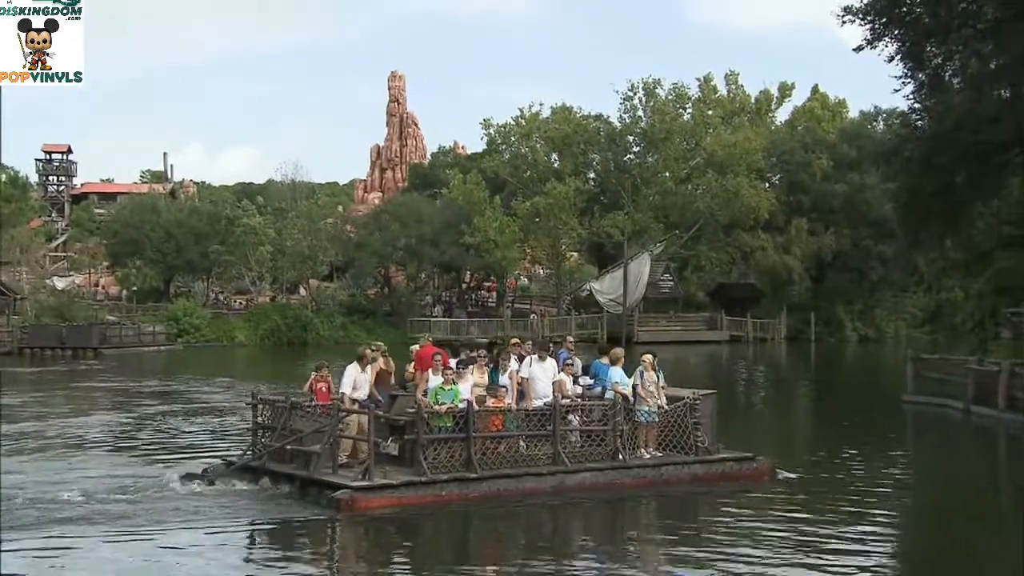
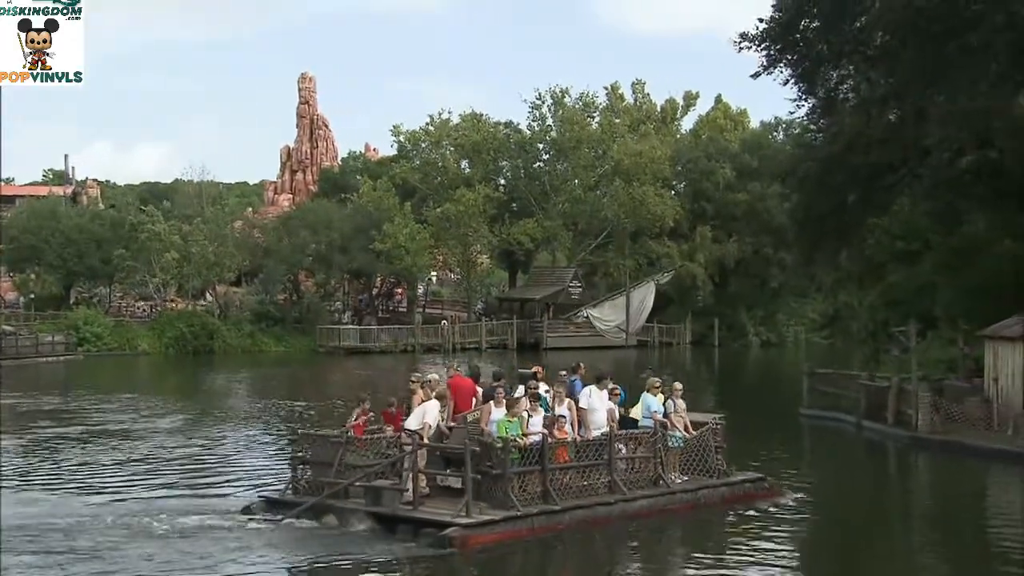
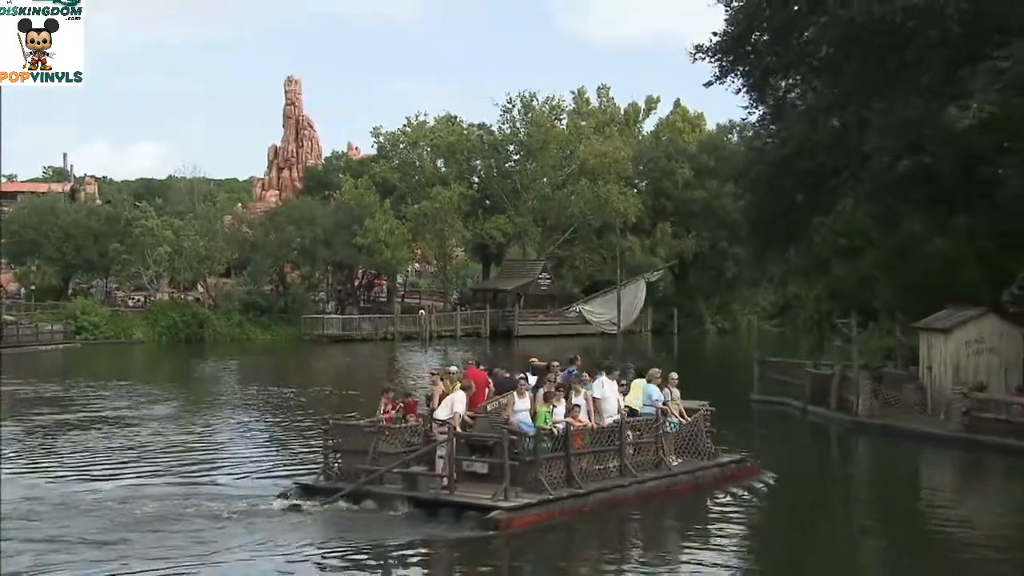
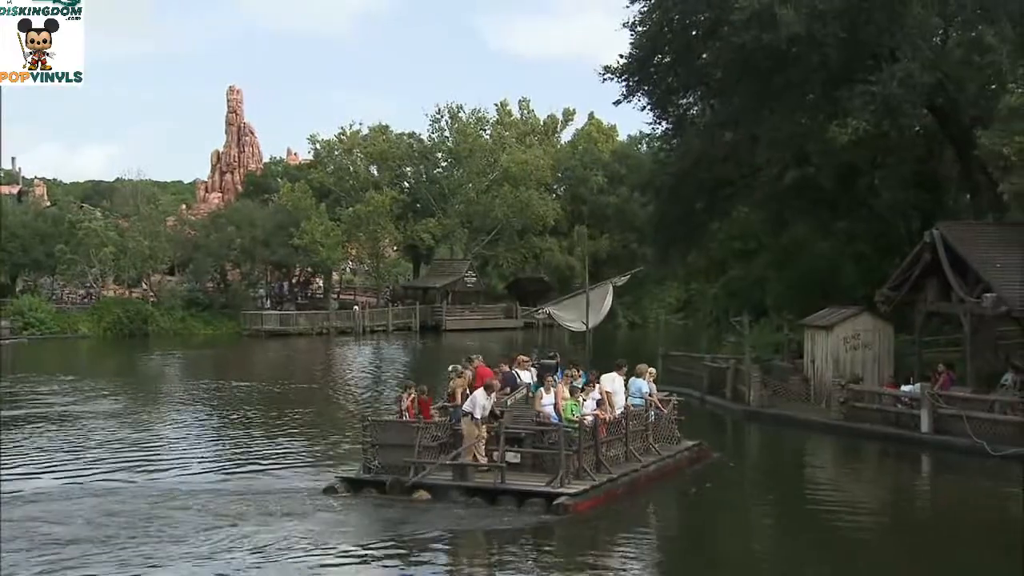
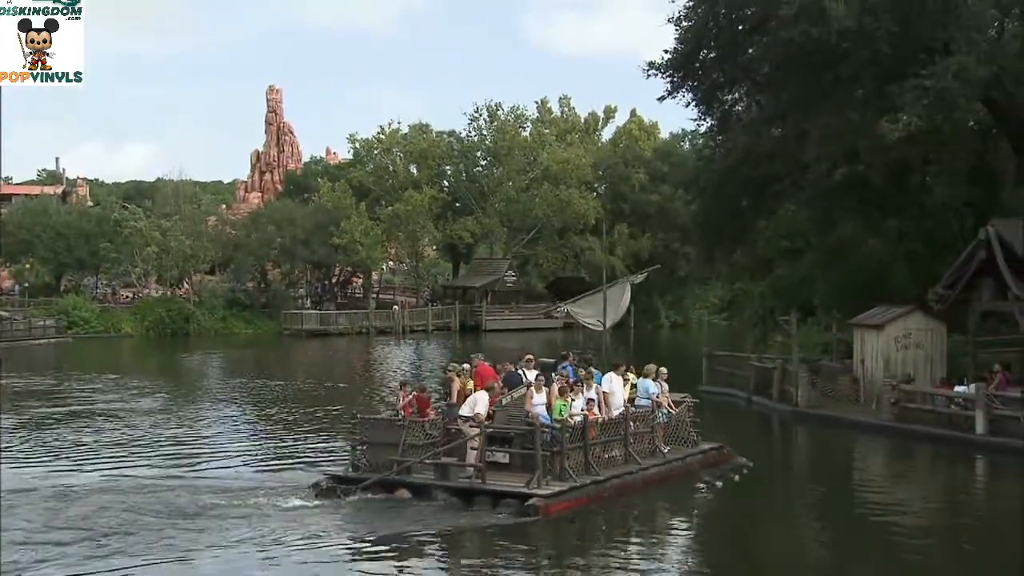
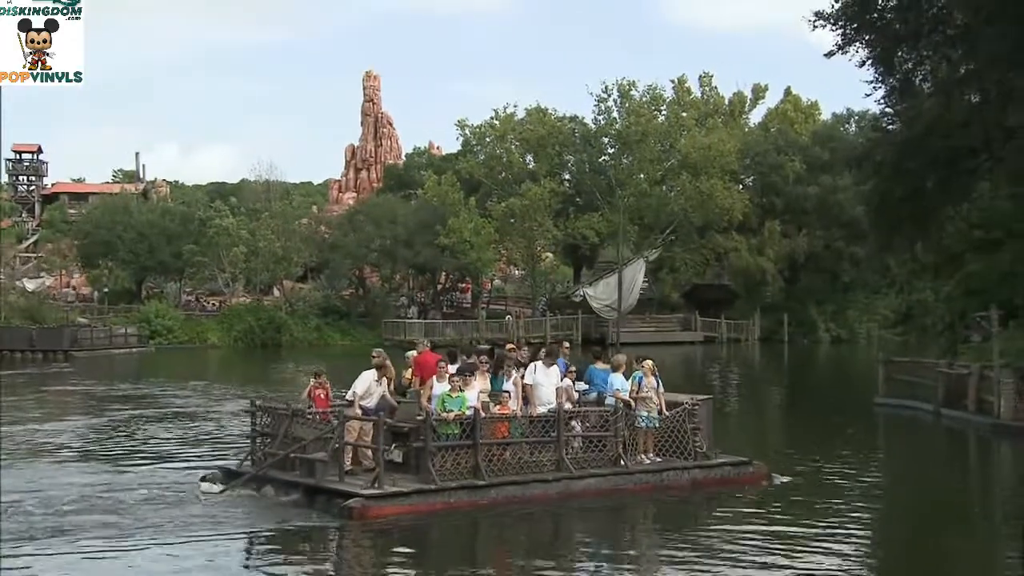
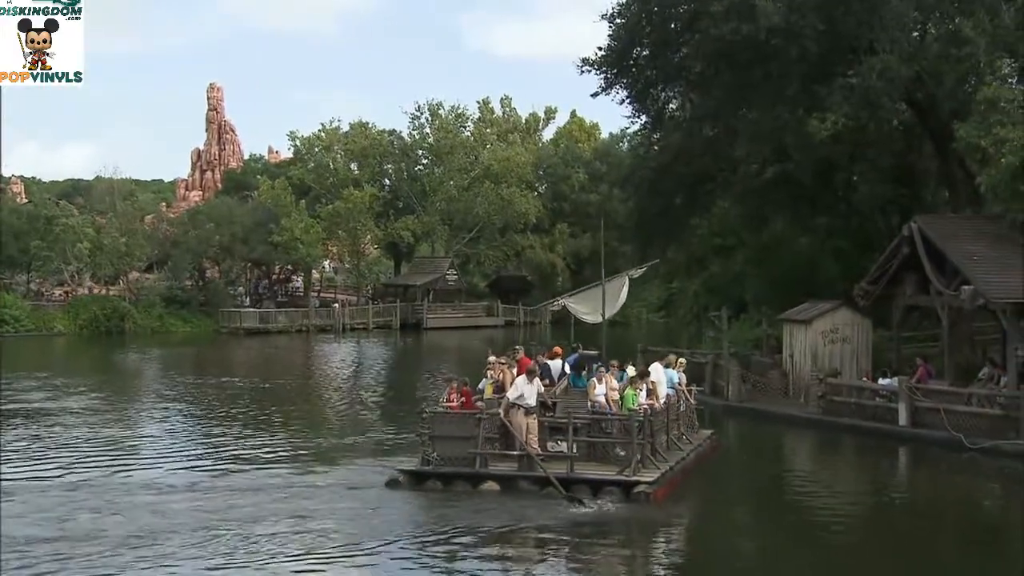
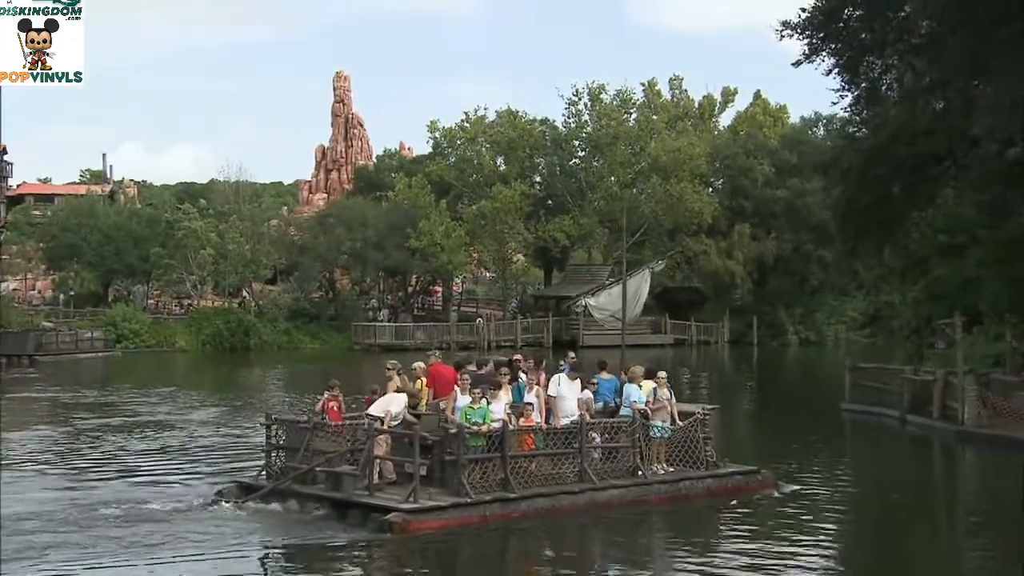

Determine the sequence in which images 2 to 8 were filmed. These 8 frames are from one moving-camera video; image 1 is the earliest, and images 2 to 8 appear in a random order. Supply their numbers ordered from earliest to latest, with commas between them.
6, 8, 2, 3, 5, 4, 7
